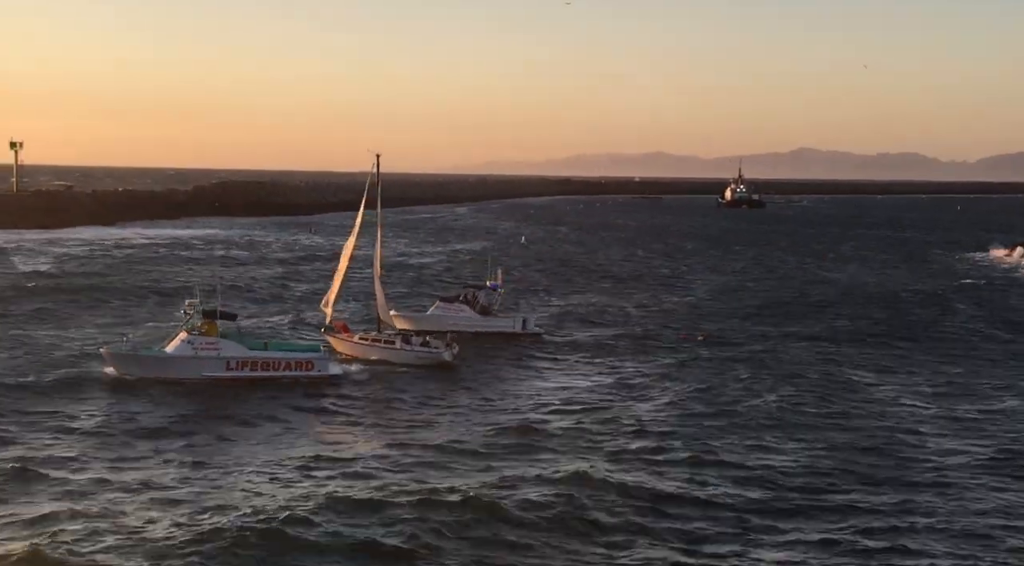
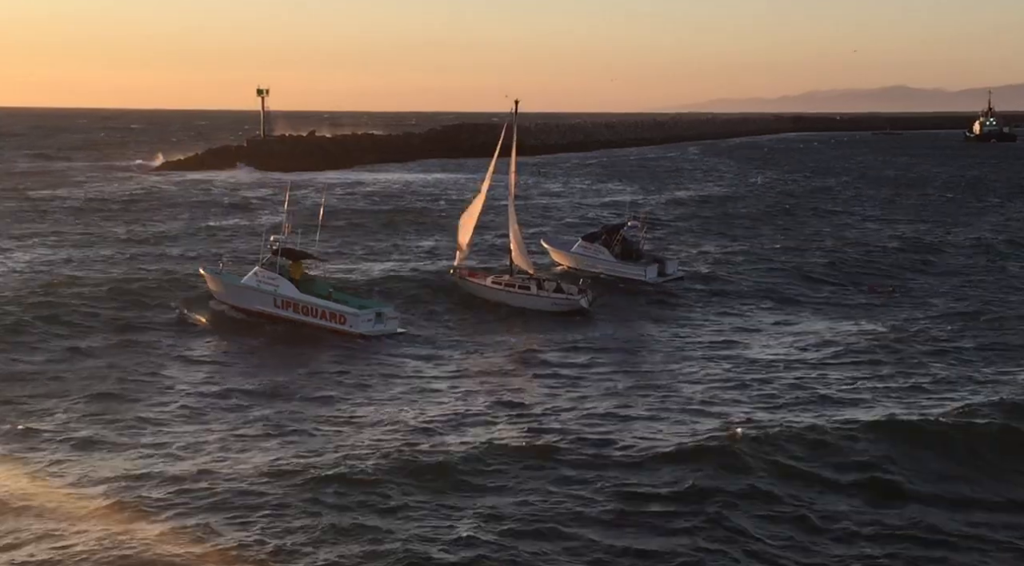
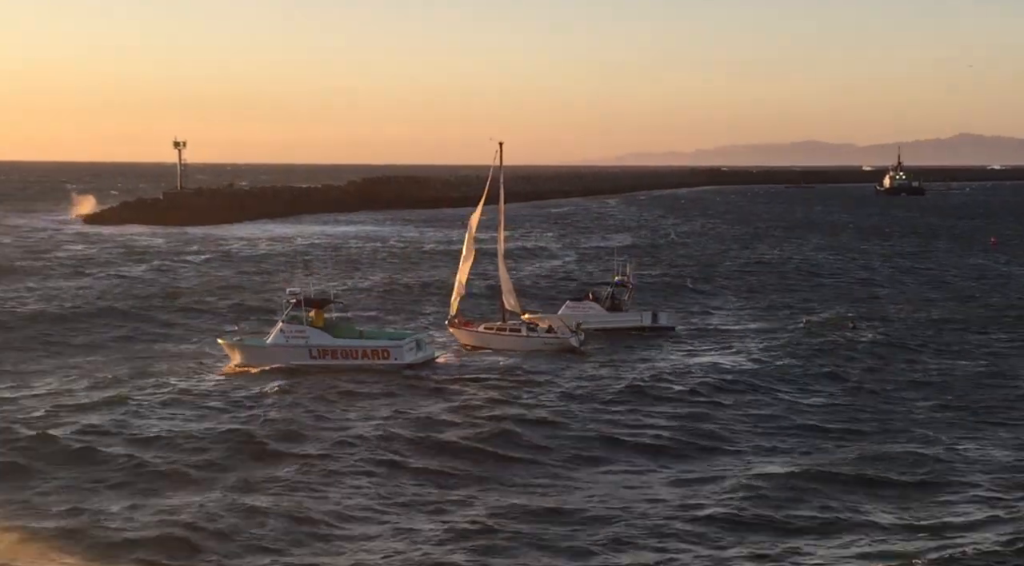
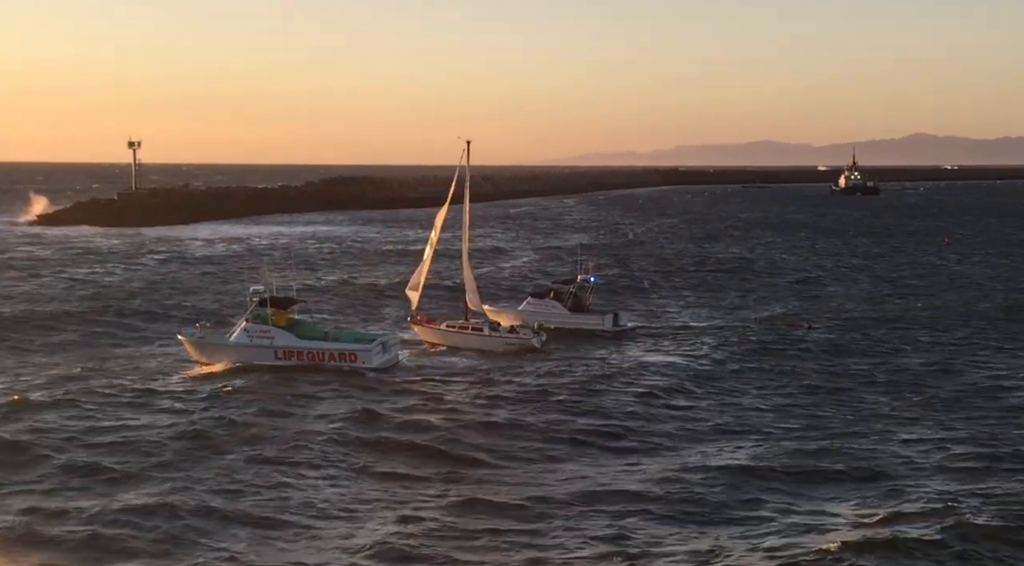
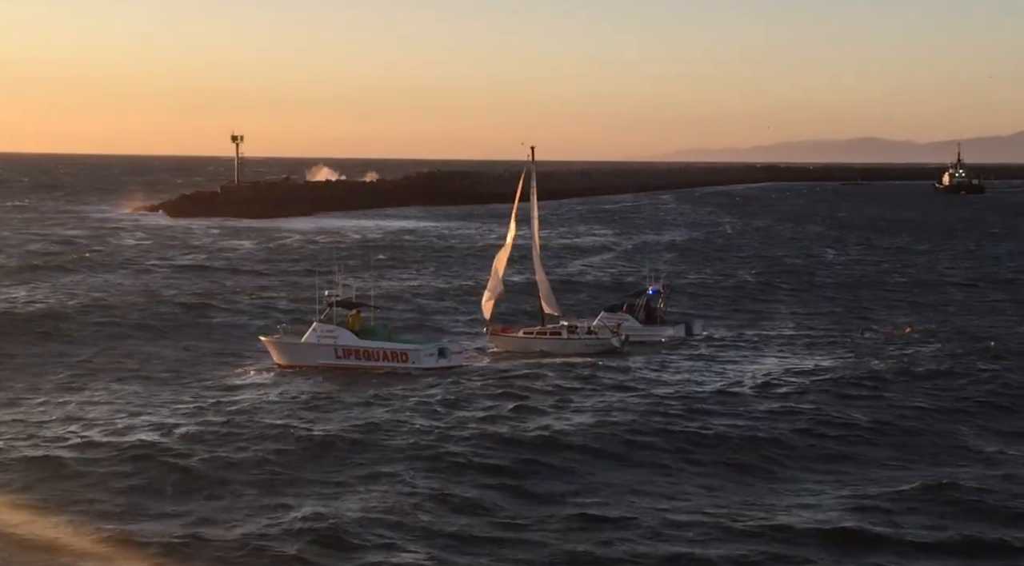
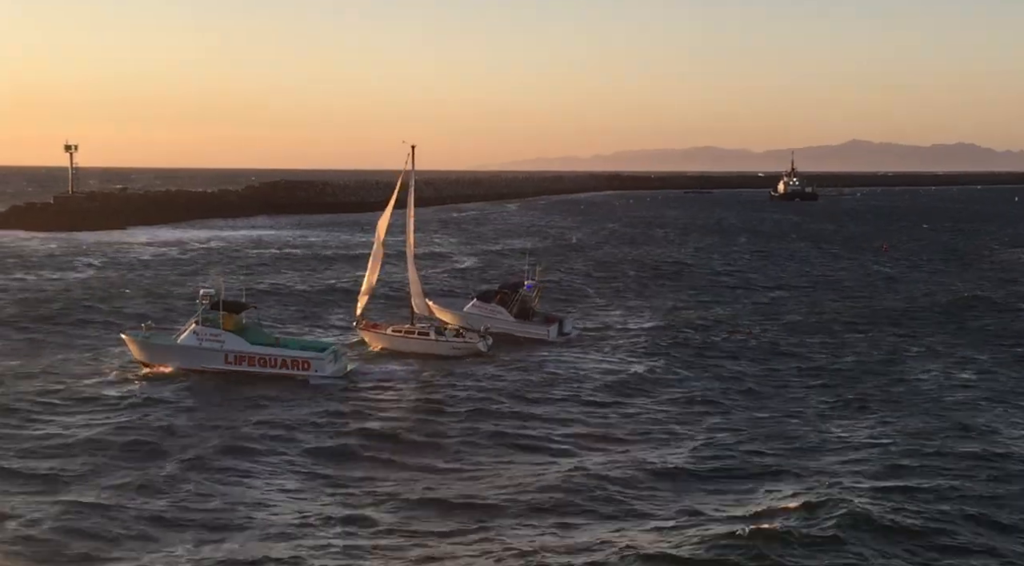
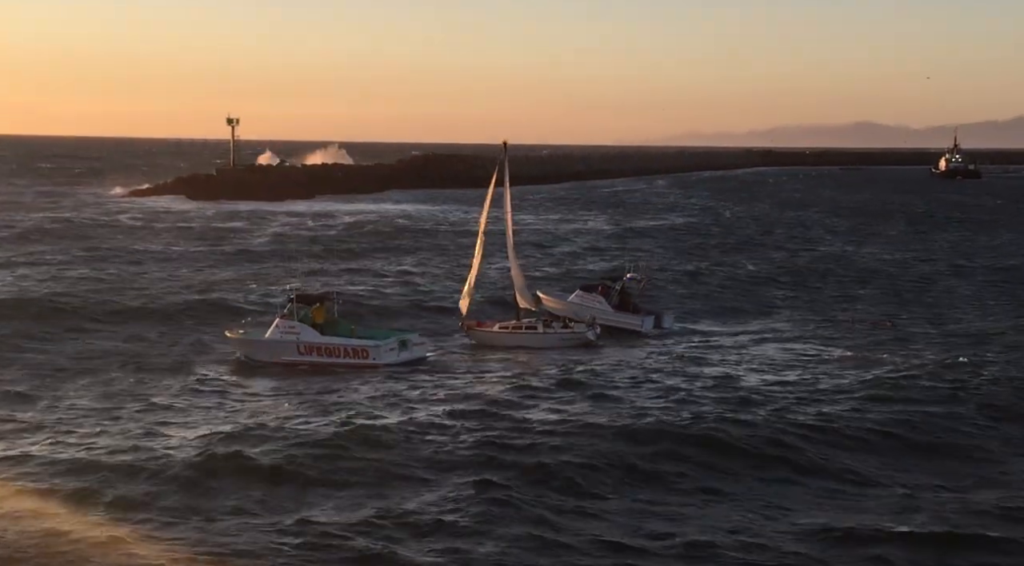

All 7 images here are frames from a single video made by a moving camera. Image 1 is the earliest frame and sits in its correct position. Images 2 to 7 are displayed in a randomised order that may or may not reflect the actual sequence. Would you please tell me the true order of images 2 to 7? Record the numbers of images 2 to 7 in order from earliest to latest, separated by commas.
6, 4, 3, 5, 7, 2
